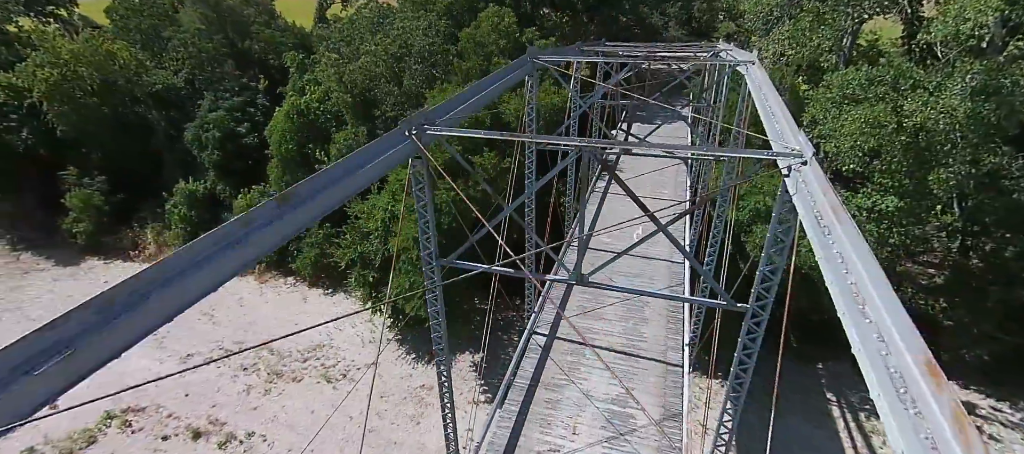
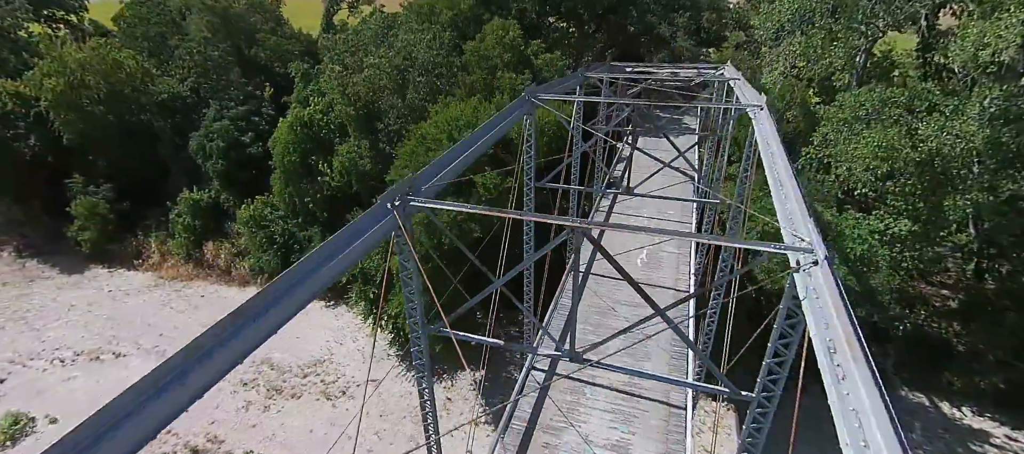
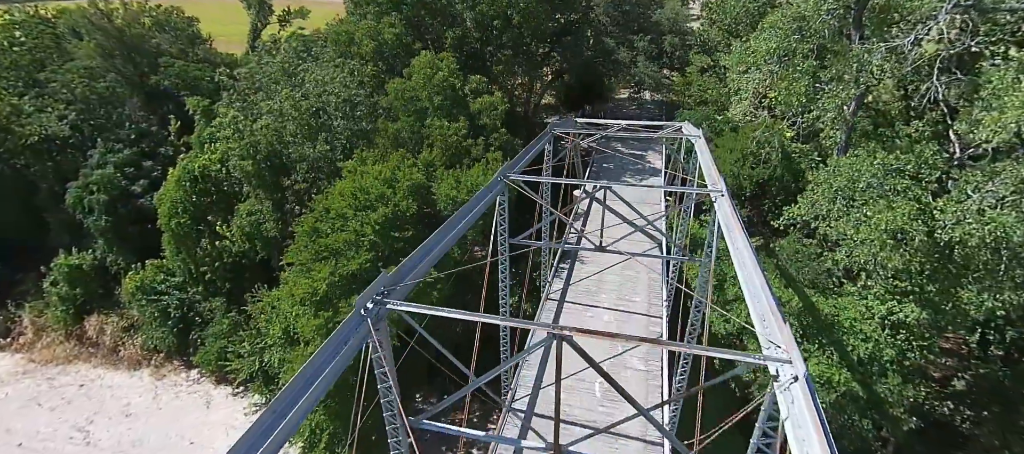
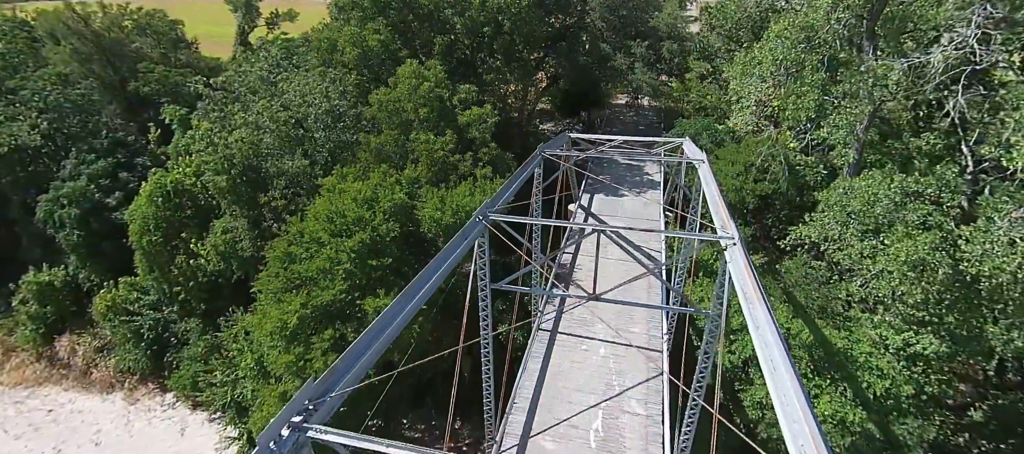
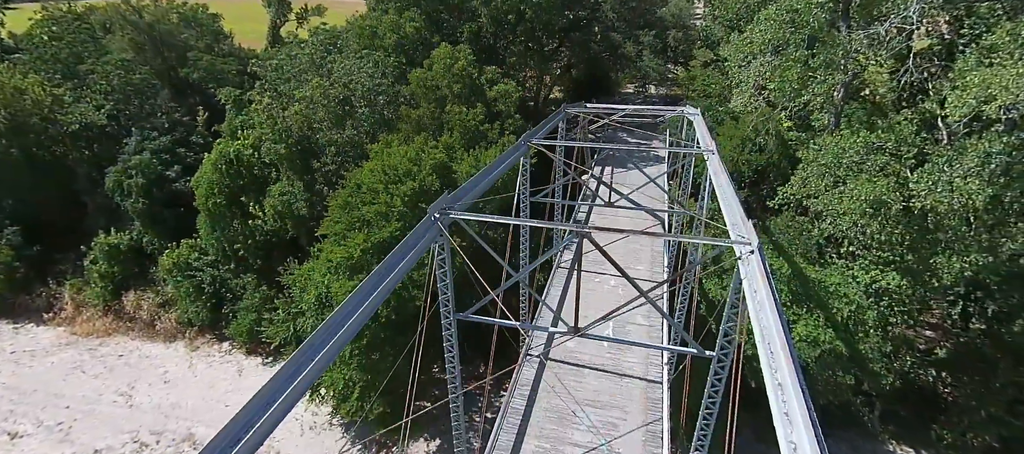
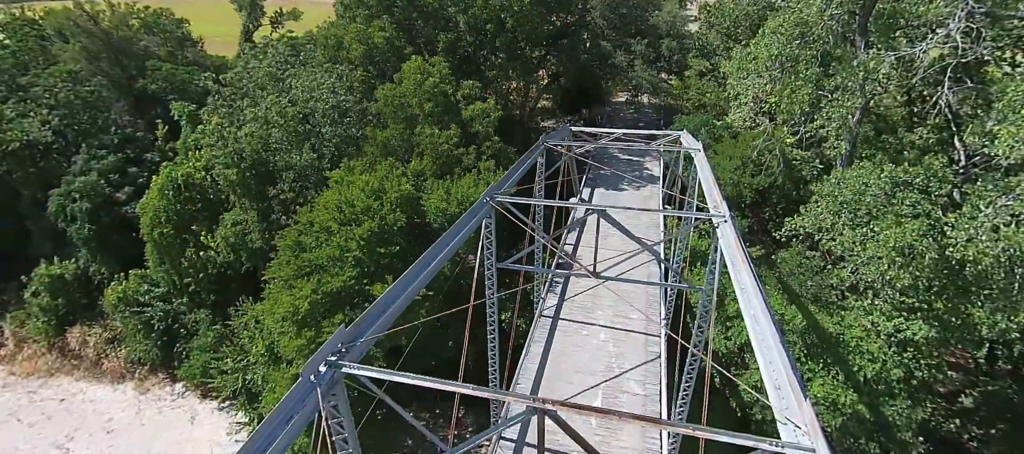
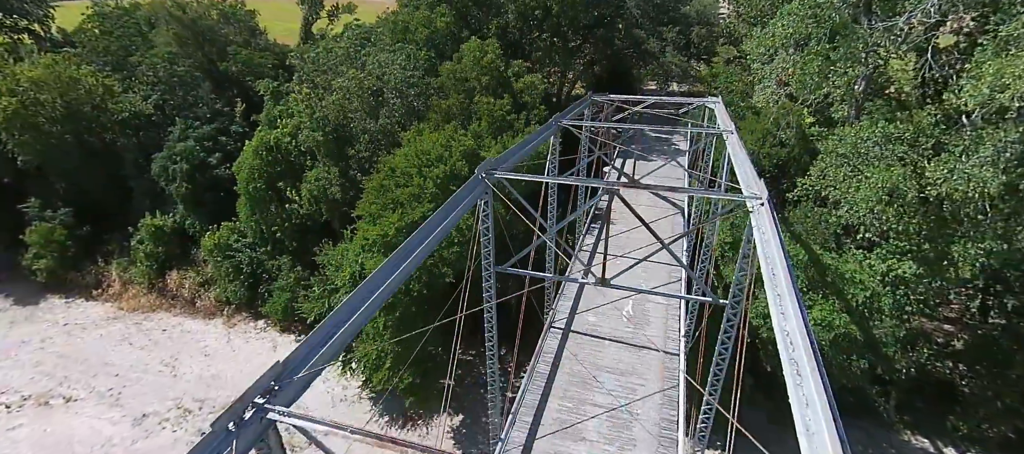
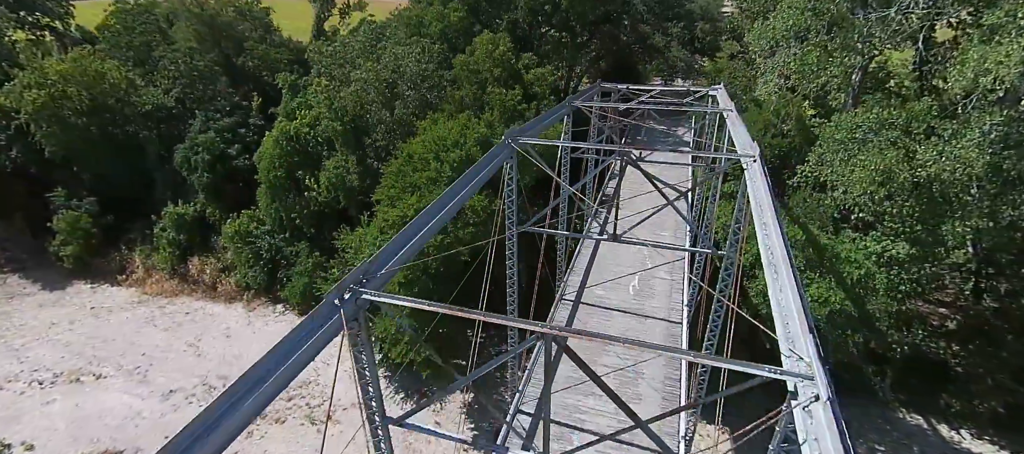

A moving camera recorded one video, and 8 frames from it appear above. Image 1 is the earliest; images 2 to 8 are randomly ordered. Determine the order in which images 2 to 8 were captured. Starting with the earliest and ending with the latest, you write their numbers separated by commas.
2, 8, 7, 5, 3, 6, 4
